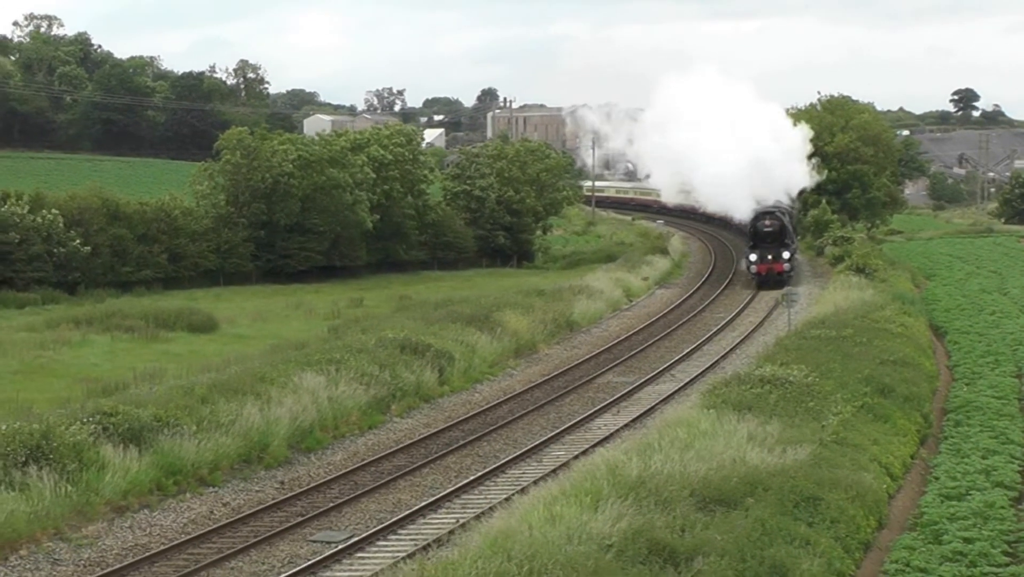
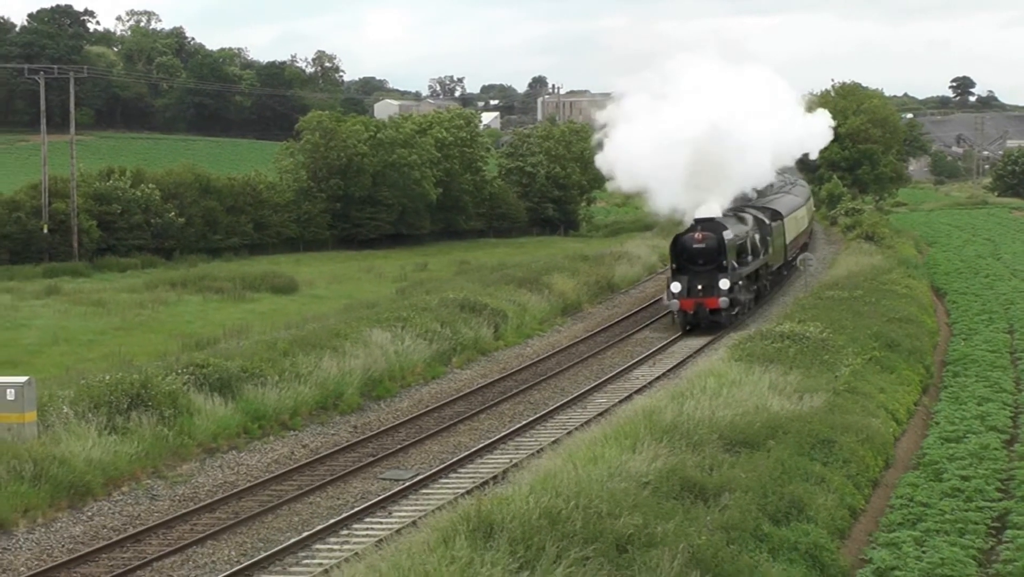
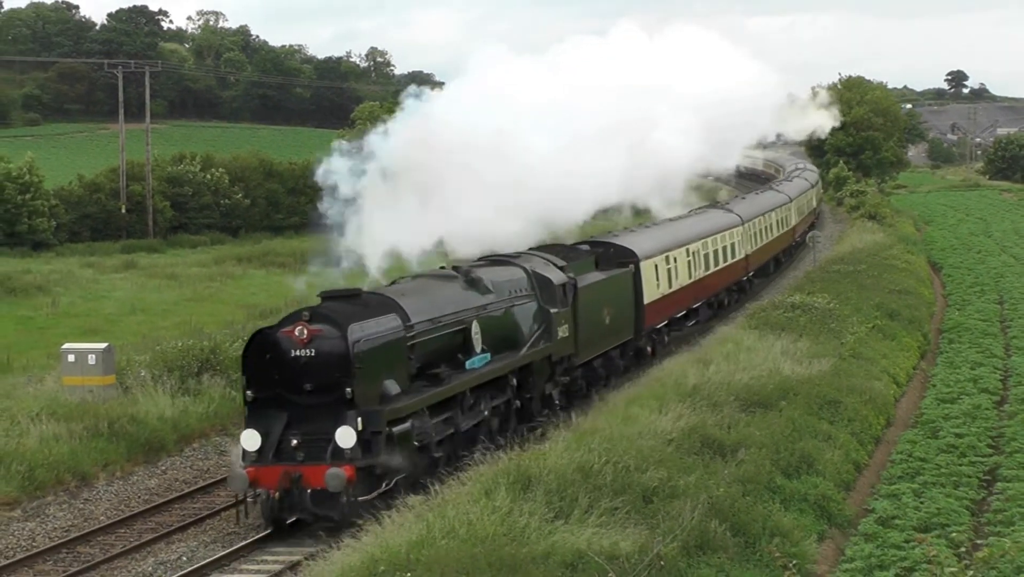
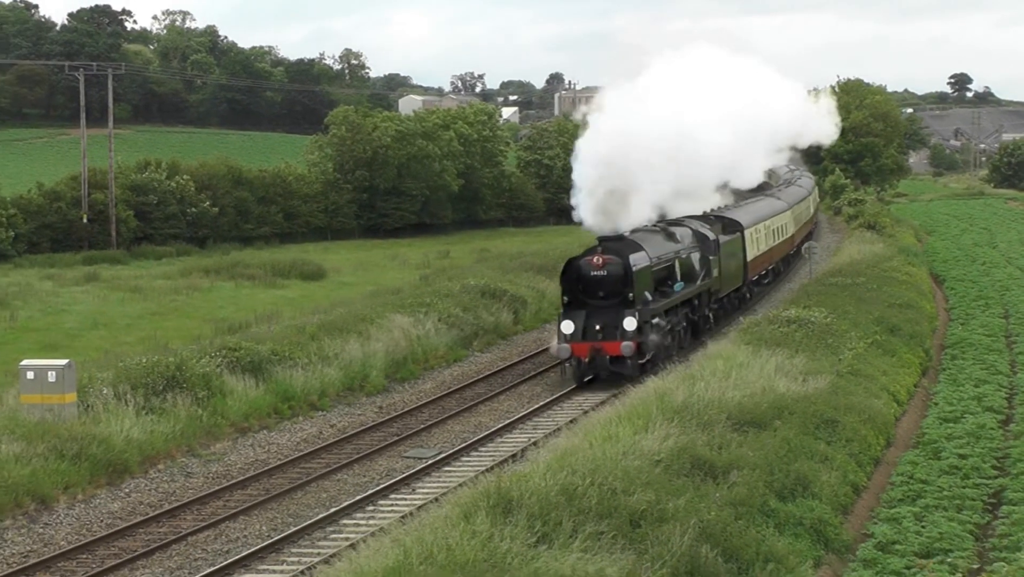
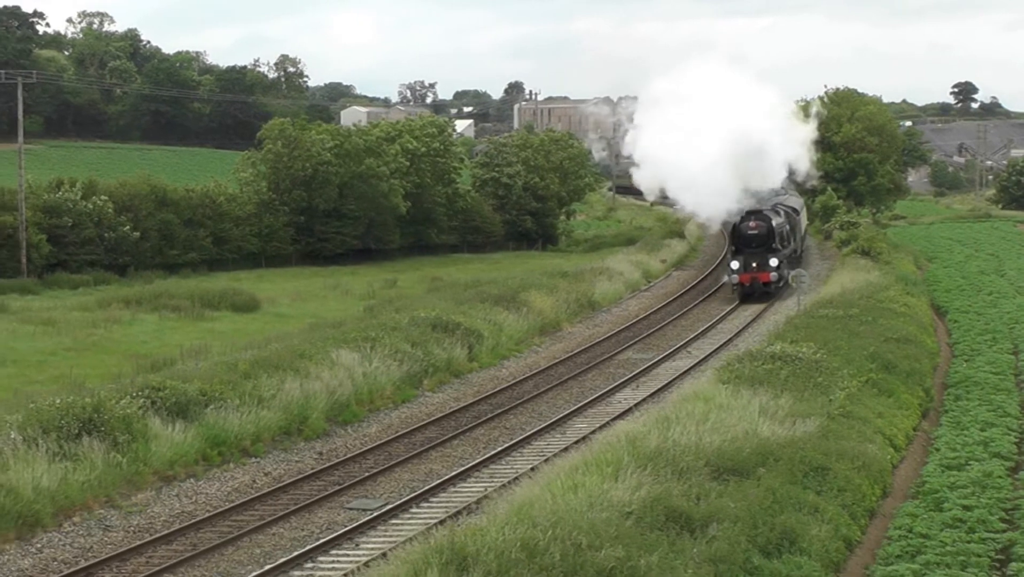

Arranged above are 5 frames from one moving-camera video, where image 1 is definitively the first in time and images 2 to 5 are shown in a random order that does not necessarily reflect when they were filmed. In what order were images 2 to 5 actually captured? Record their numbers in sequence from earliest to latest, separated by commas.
5, 2, 4, 3
